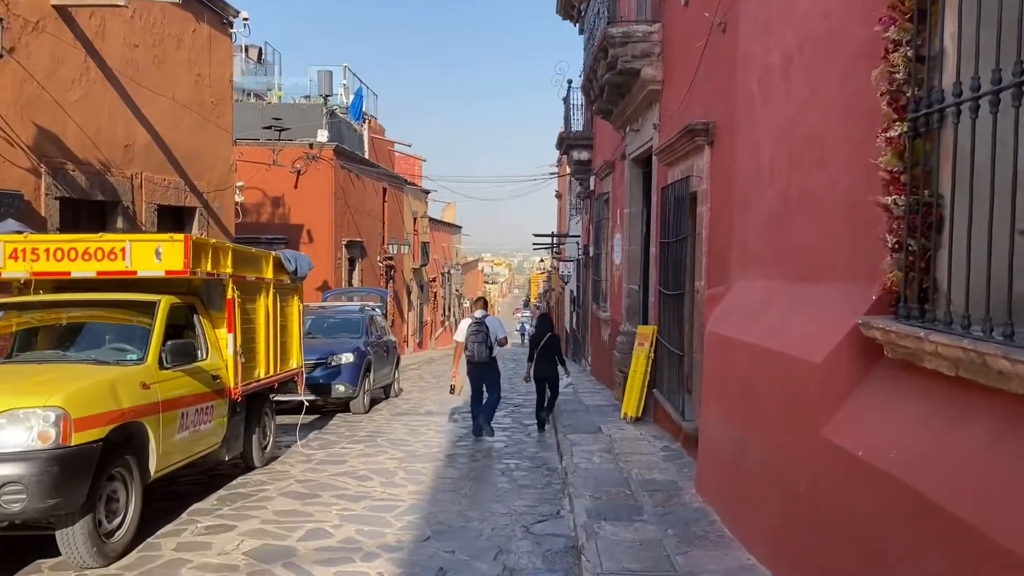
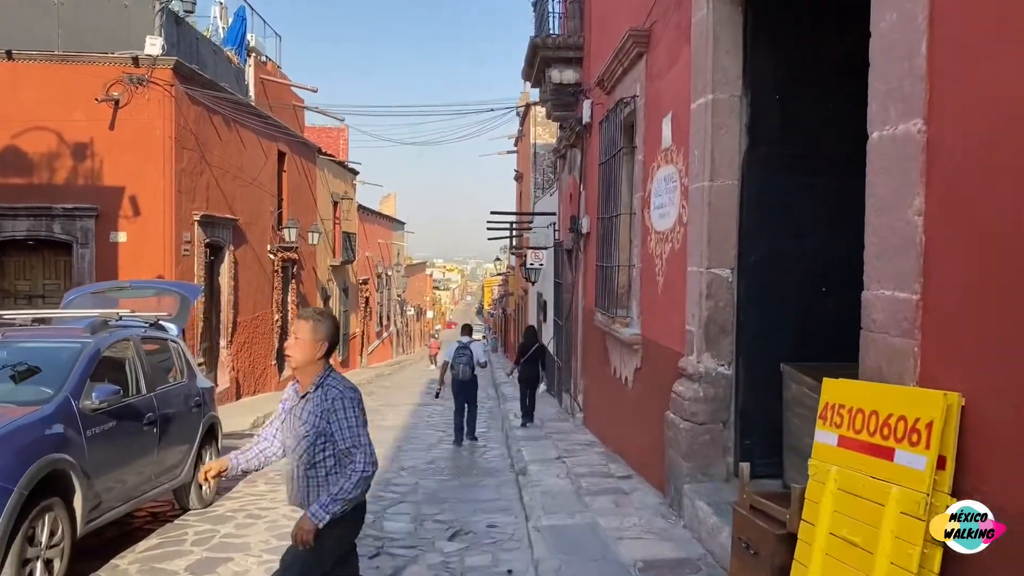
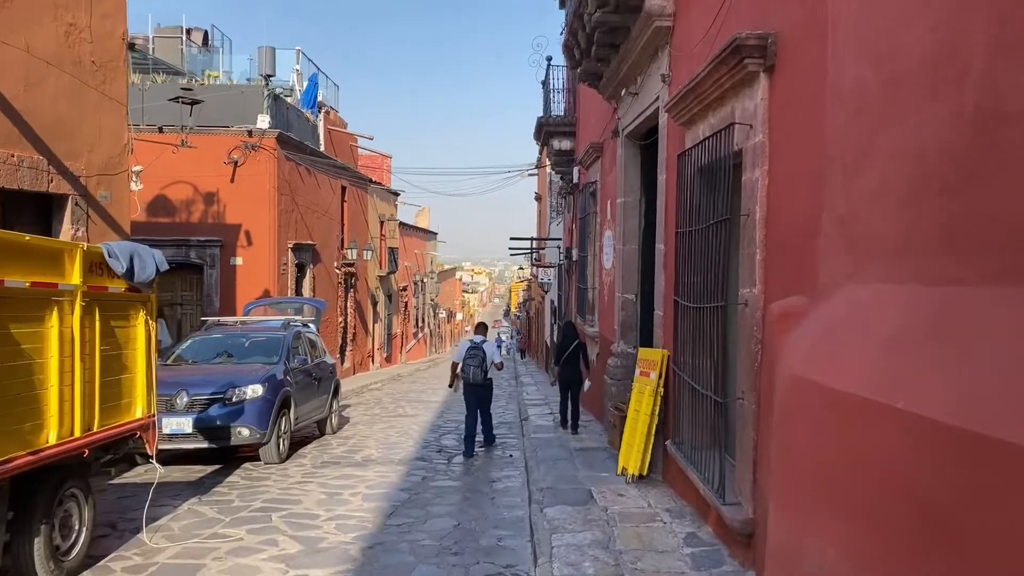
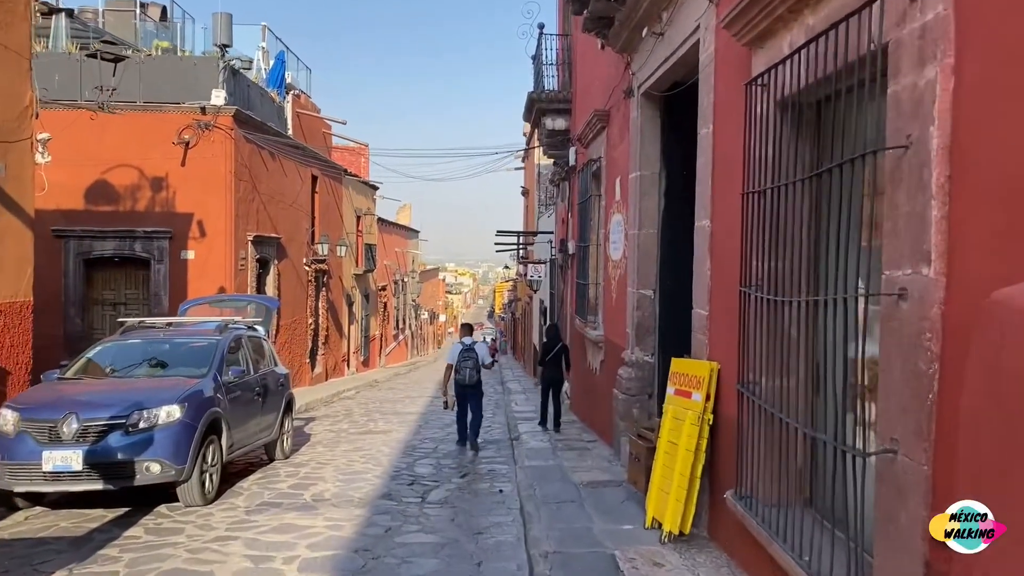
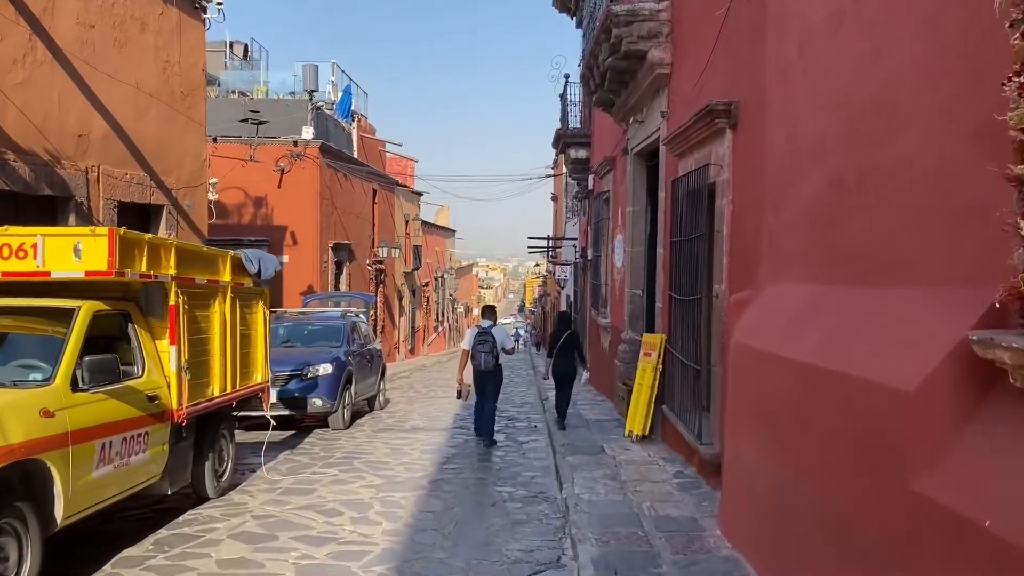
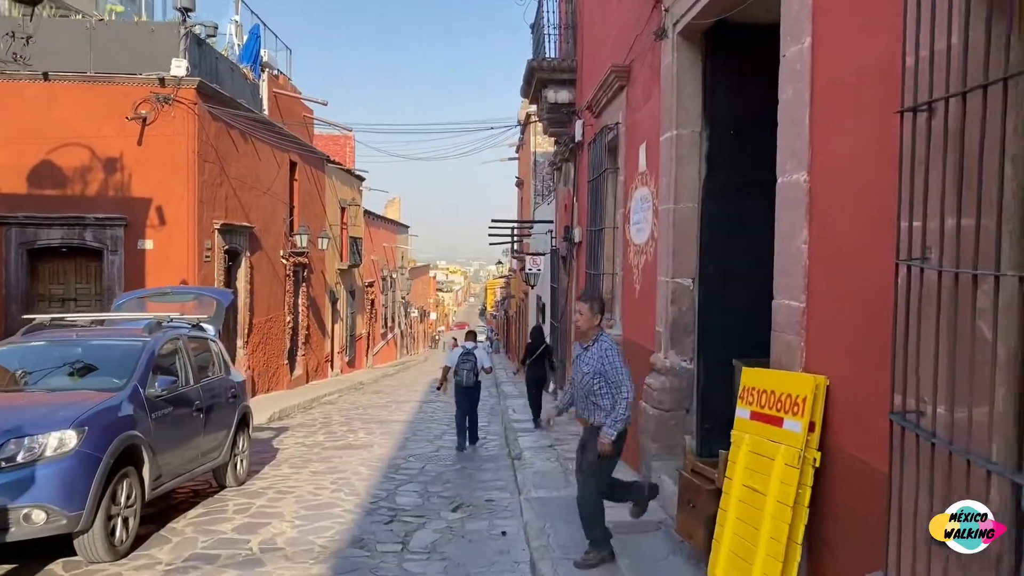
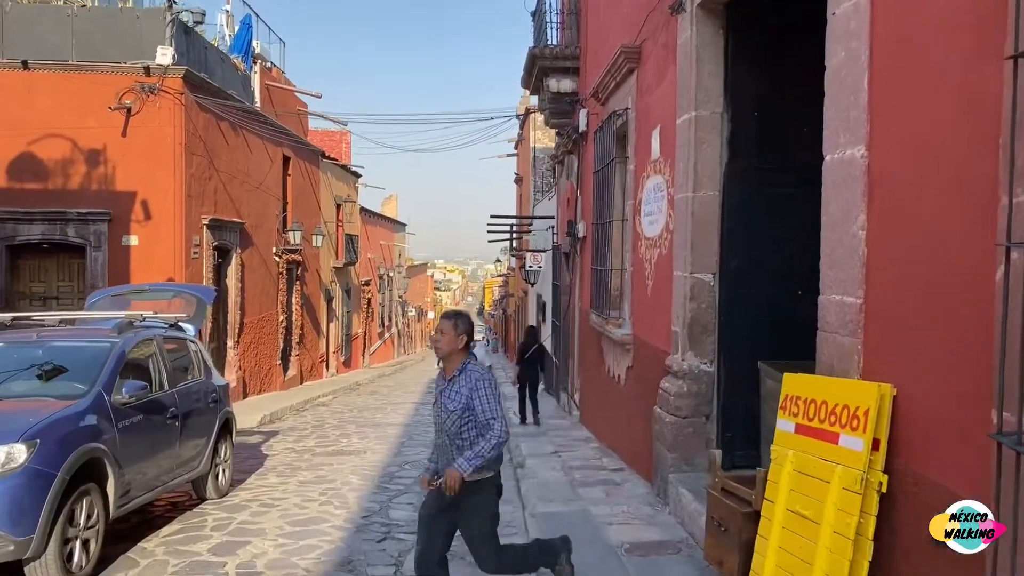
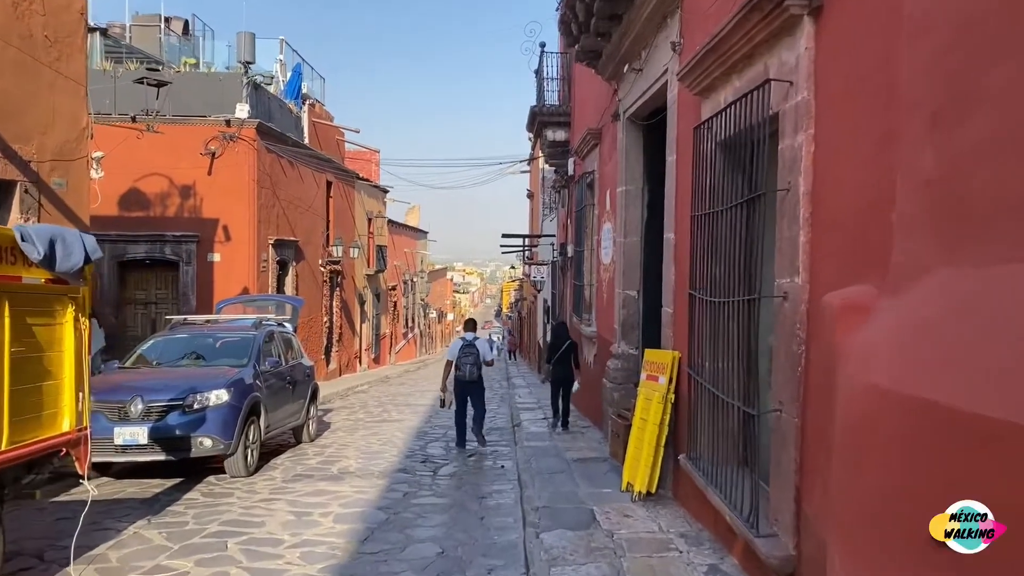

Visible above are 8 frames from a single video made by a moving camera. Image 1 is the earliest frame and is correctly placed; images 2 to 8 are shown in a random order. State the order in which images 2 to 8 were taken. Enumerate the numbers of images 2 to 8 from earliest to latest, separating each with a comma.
5, 3, 8, 4, 6, 7, 2
